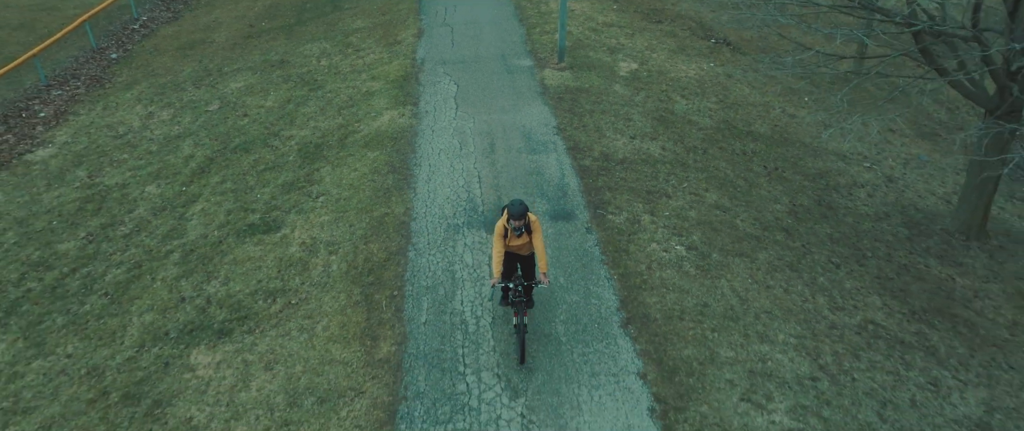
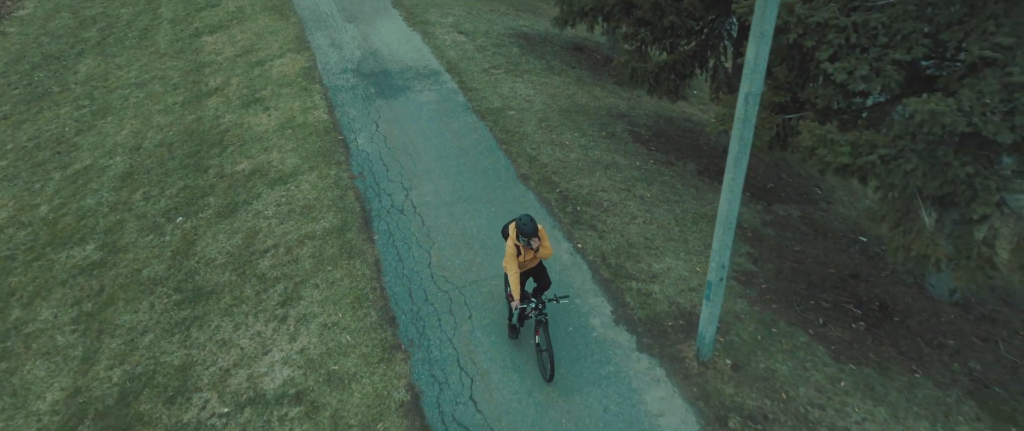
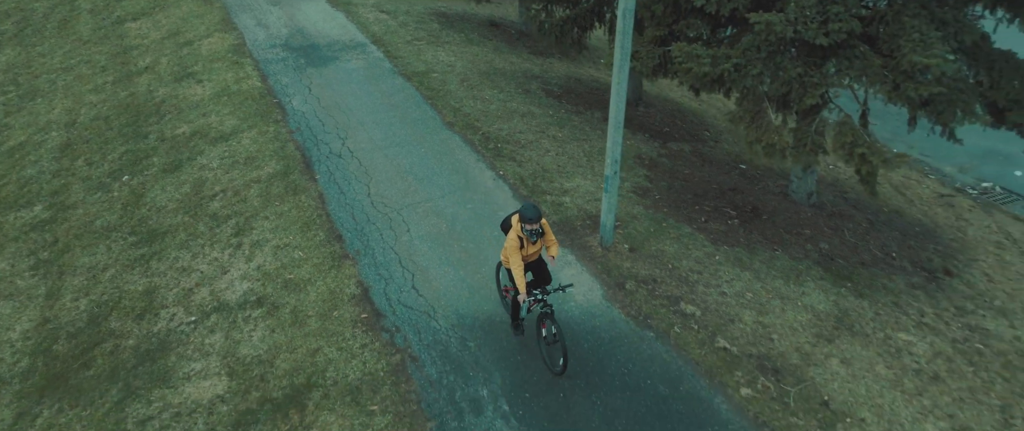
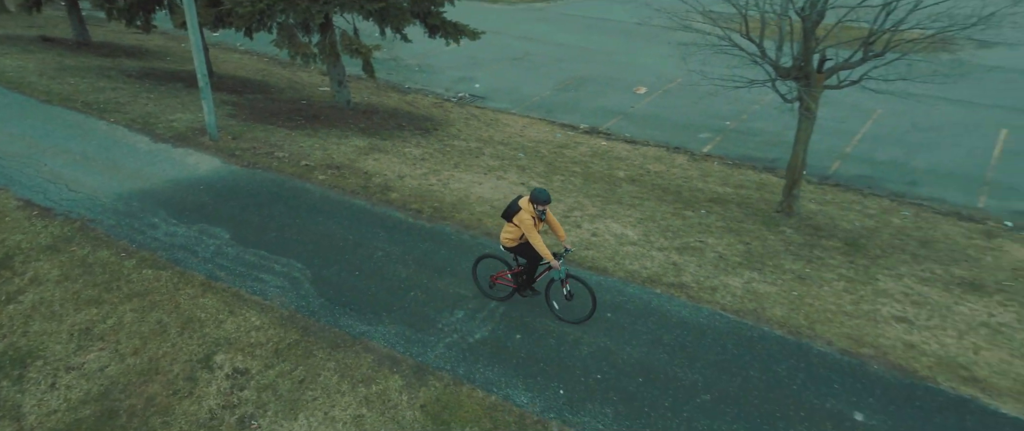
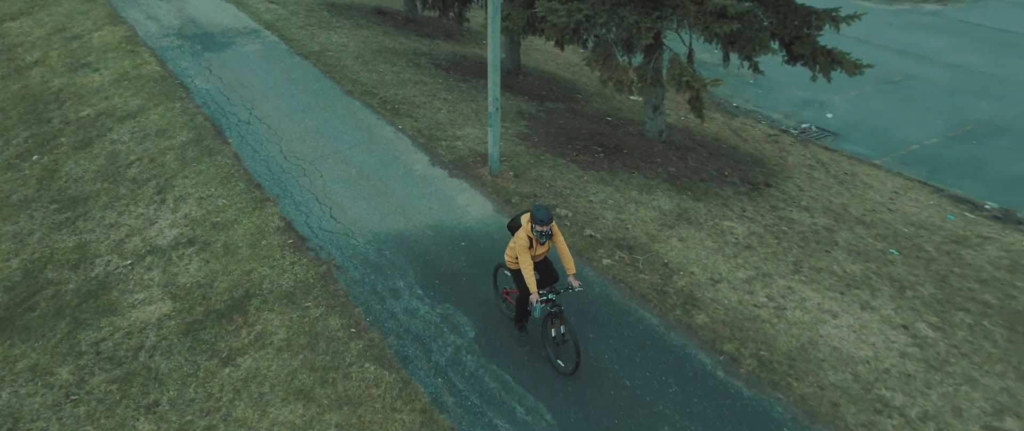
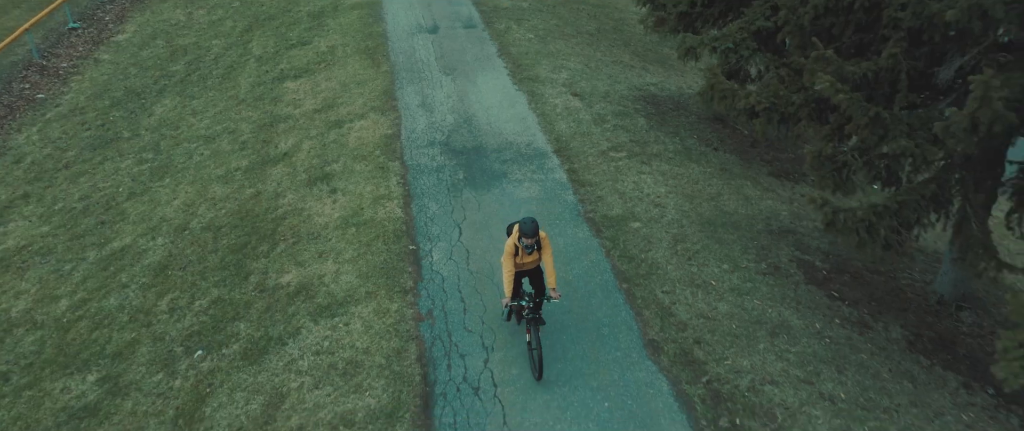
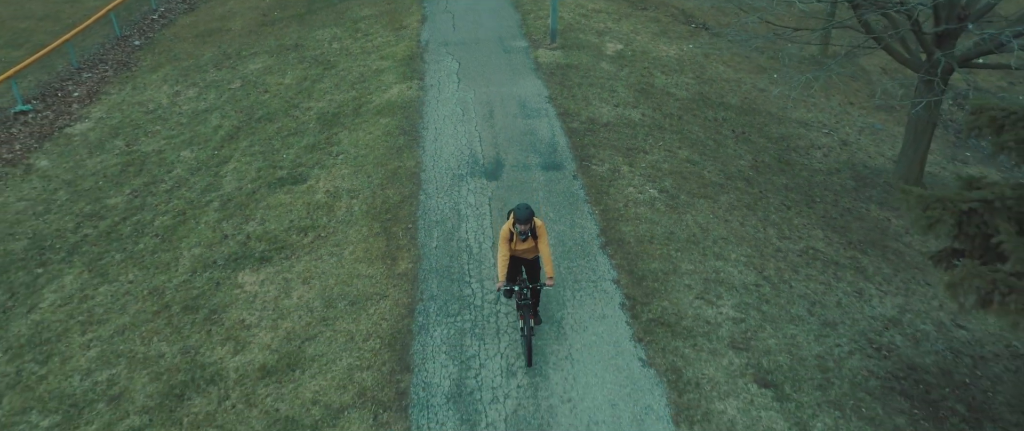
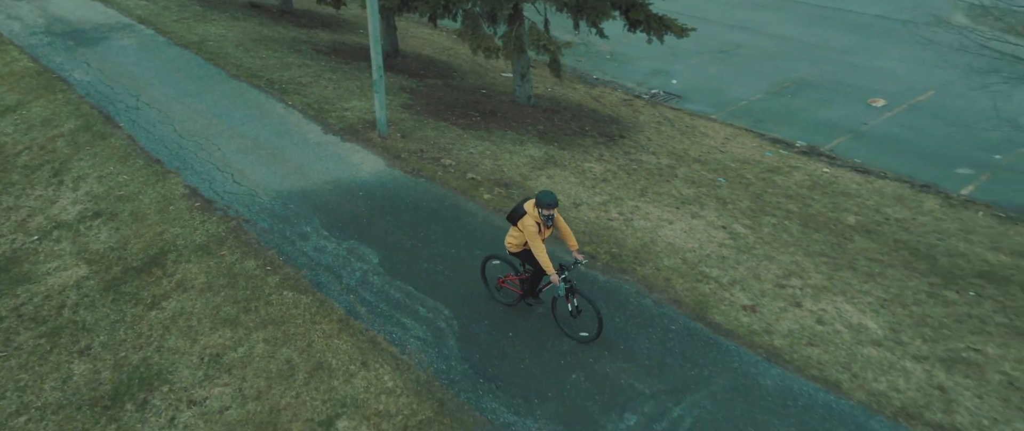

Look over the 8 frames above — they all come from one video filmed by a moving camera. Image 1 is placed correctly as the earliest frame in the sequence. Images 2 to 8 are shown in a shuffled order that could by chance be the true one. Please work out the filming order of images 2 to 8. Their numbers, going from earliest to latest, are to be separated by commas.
7, 6, 2, 3, 5, 8, 4
